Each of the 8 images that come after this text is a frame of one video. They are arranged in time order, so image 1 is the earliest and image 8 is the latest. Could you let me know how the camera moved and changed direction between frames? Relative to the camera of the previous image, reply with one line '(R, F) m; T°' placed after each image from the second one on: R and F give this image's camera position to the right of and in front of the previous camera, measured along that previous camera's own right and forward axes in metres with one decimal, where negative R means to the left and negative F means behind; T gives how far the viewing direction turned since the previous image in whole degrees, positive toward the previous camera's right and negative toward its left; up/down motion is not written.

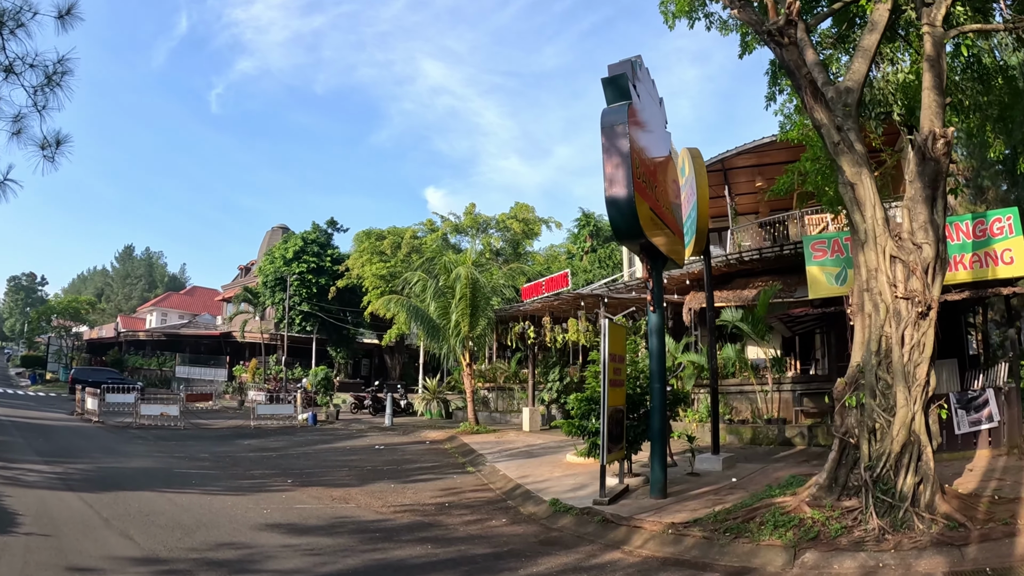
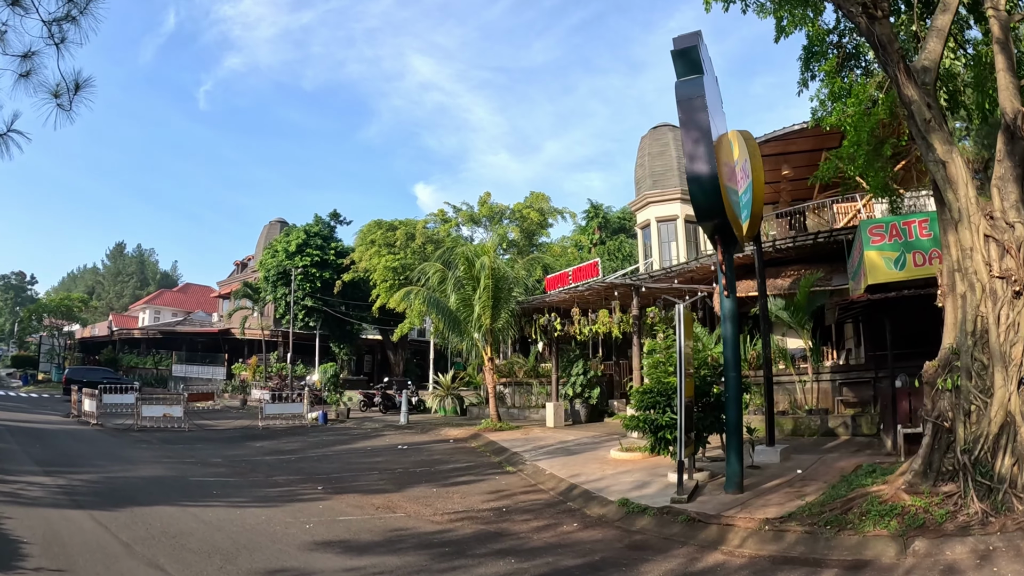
(-0.9, +0.5) m; +2°
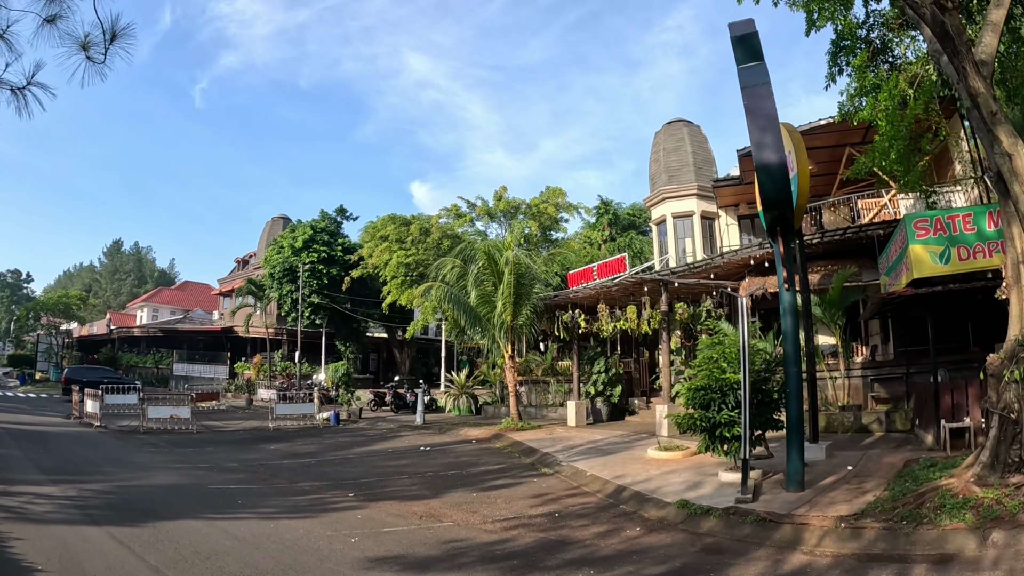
(-0.7, +0.3) m; +1°
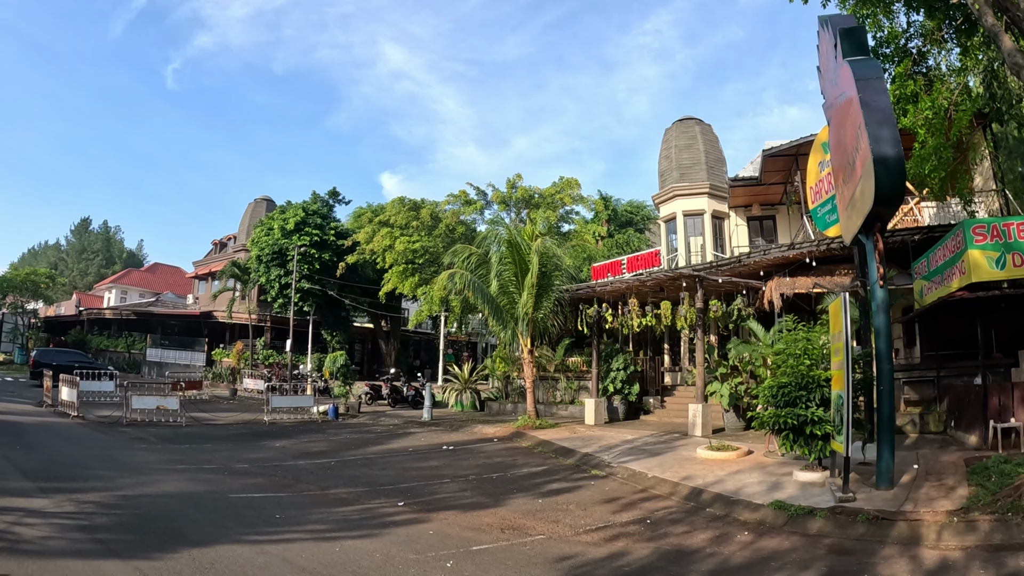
(-1.5, +0.6) m; +4°
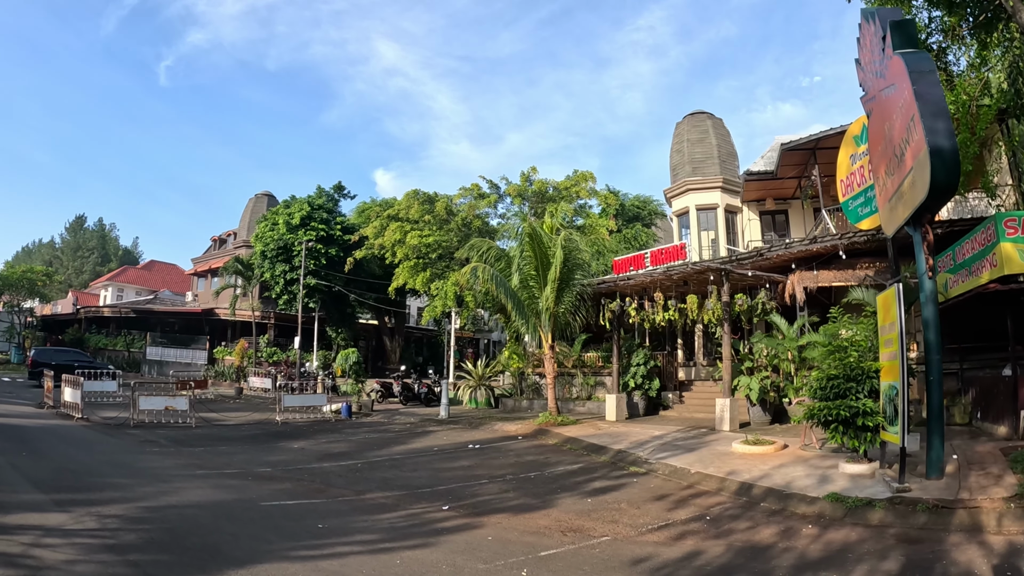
(-0.7, +0.2) m; +1°
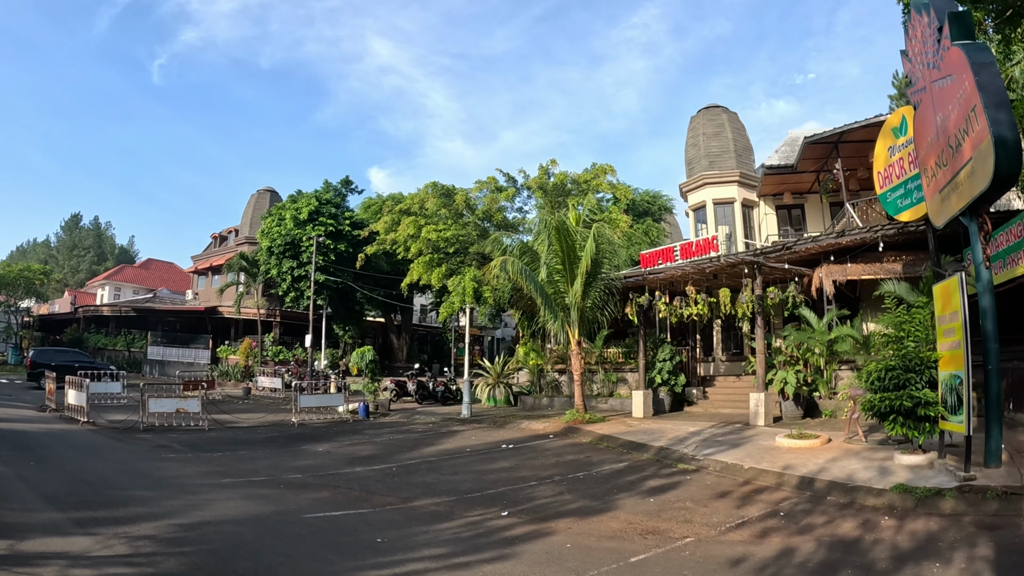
(-0.8, +0.2) m; +1°
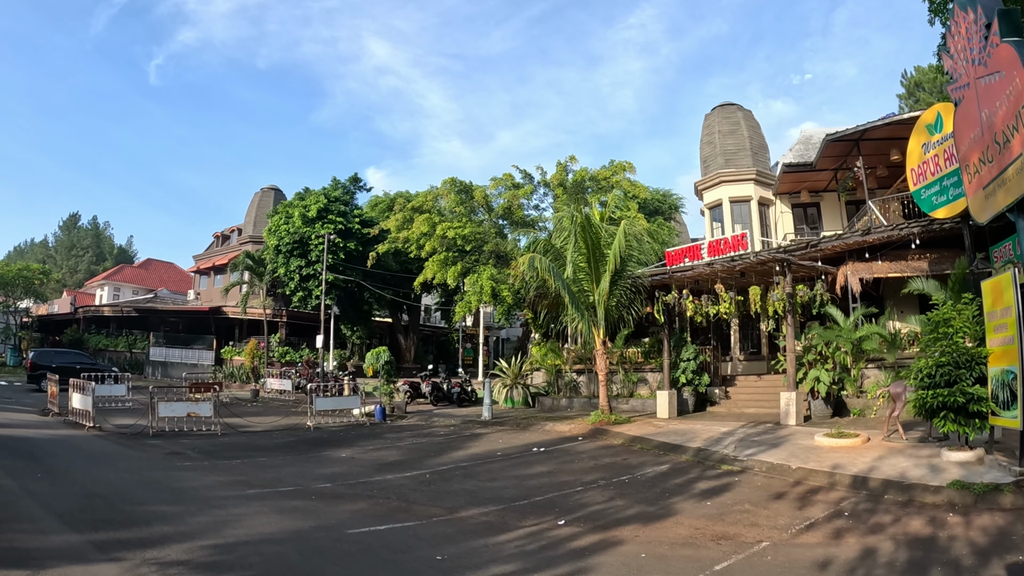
(-0.7, +0.2) m; +1°
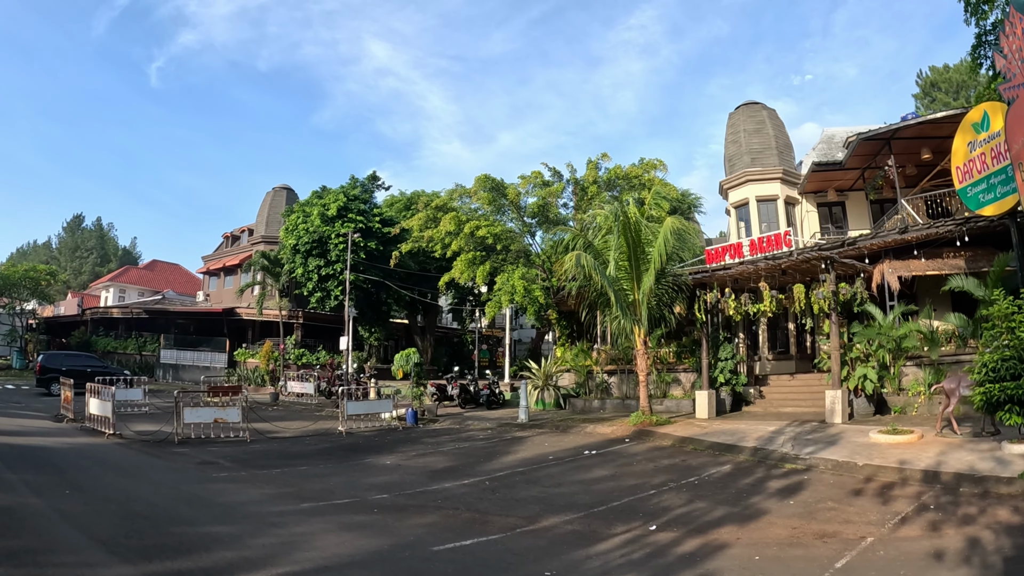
(-0.9, +0.1) m; +1°
